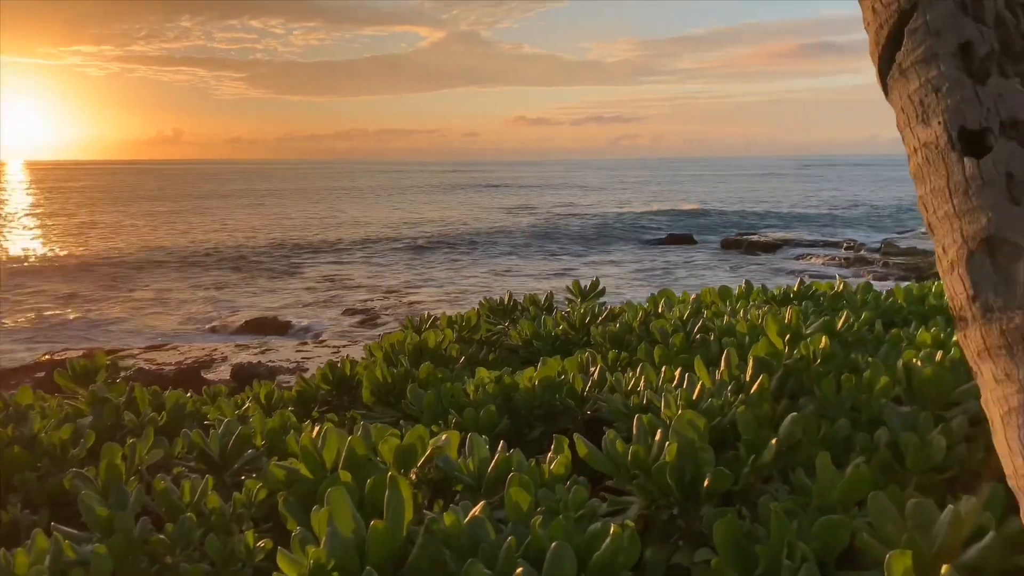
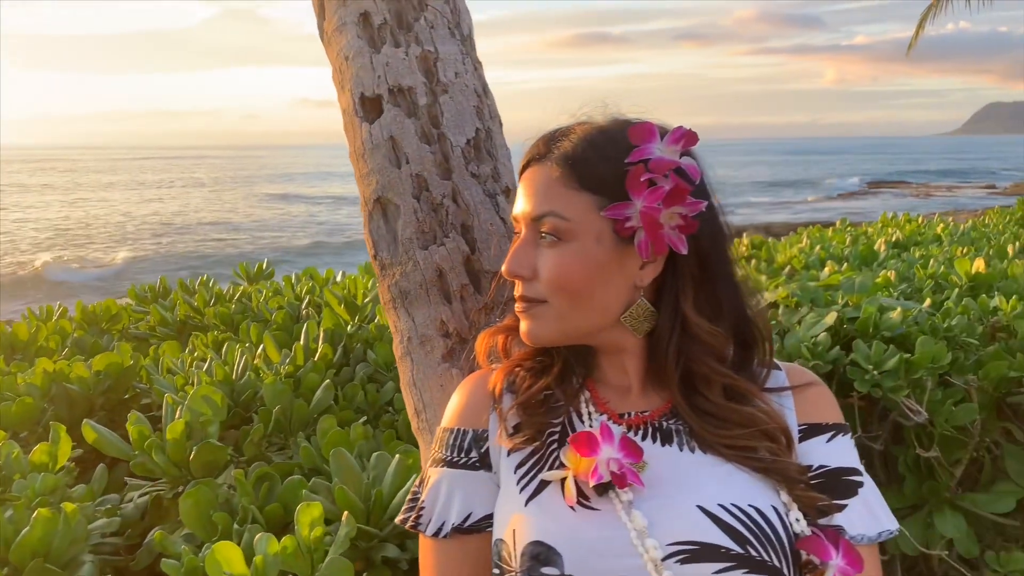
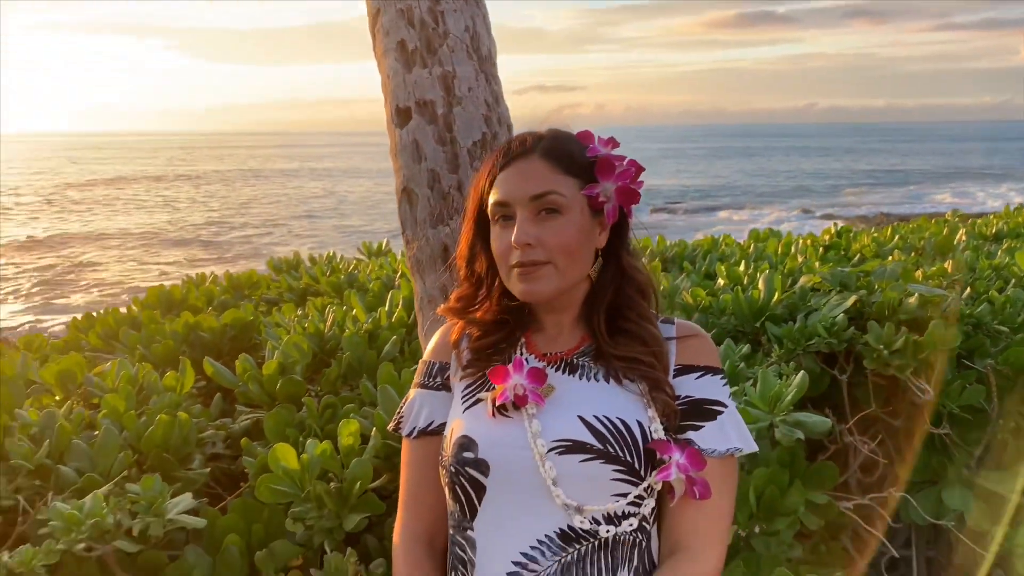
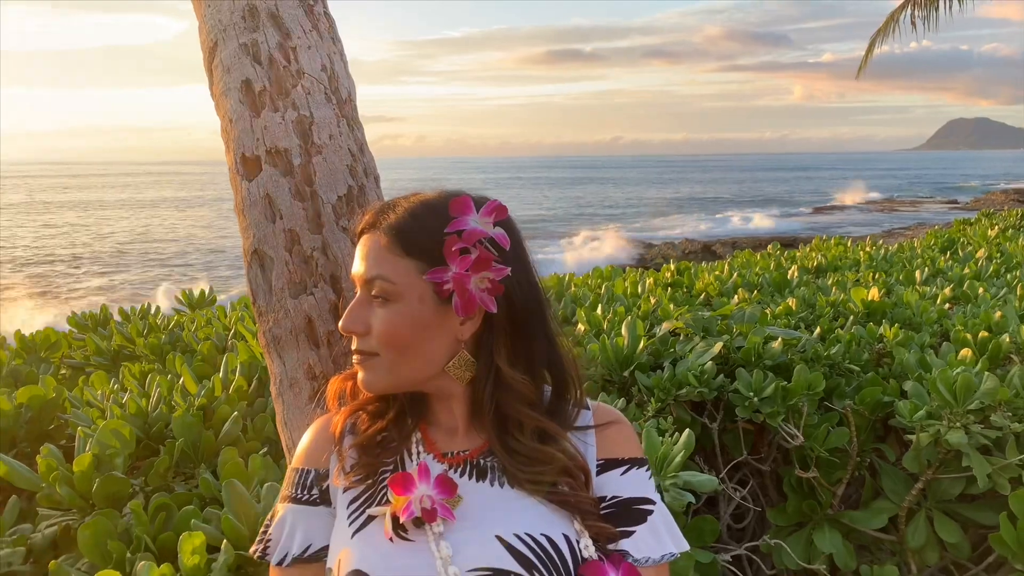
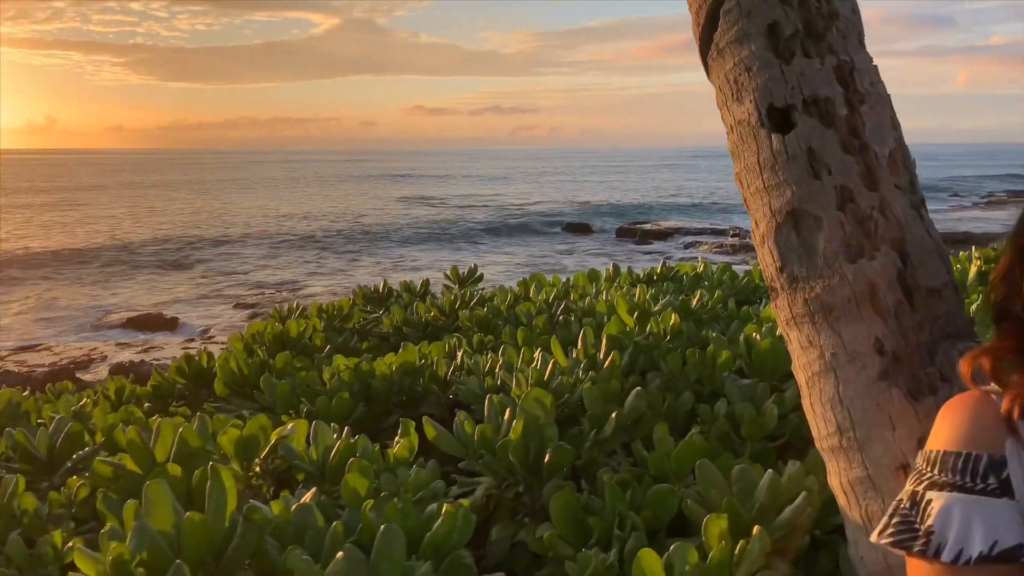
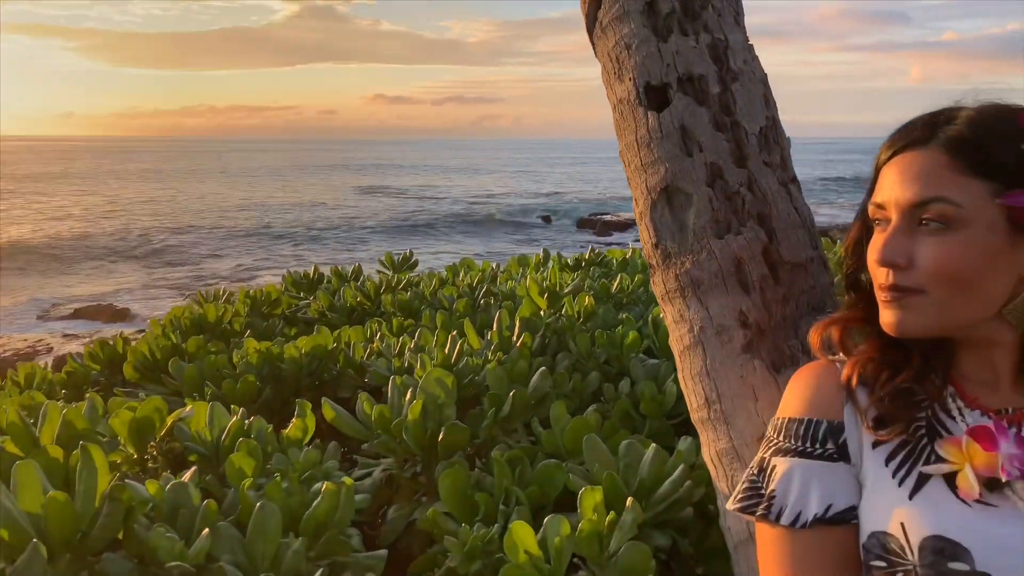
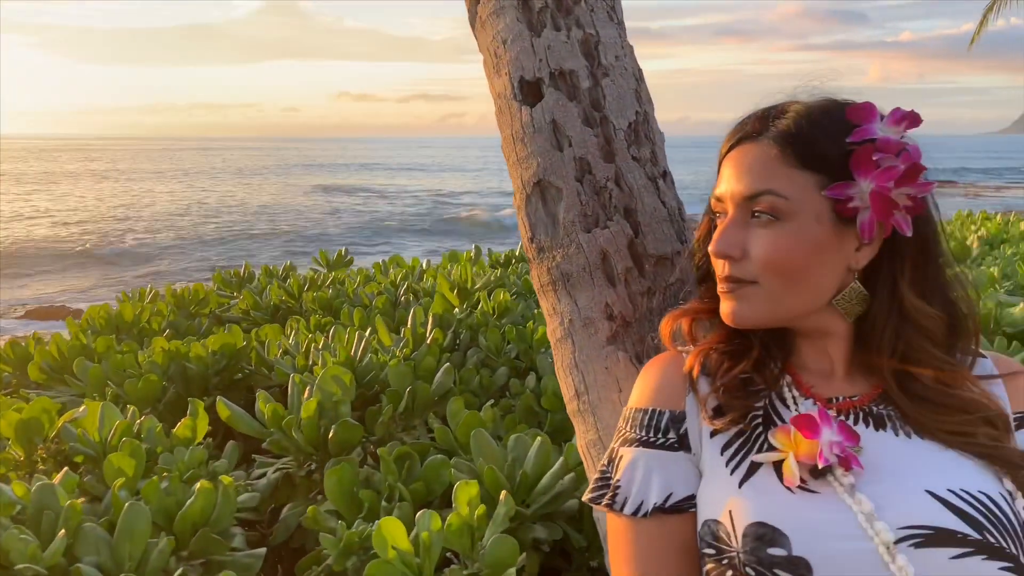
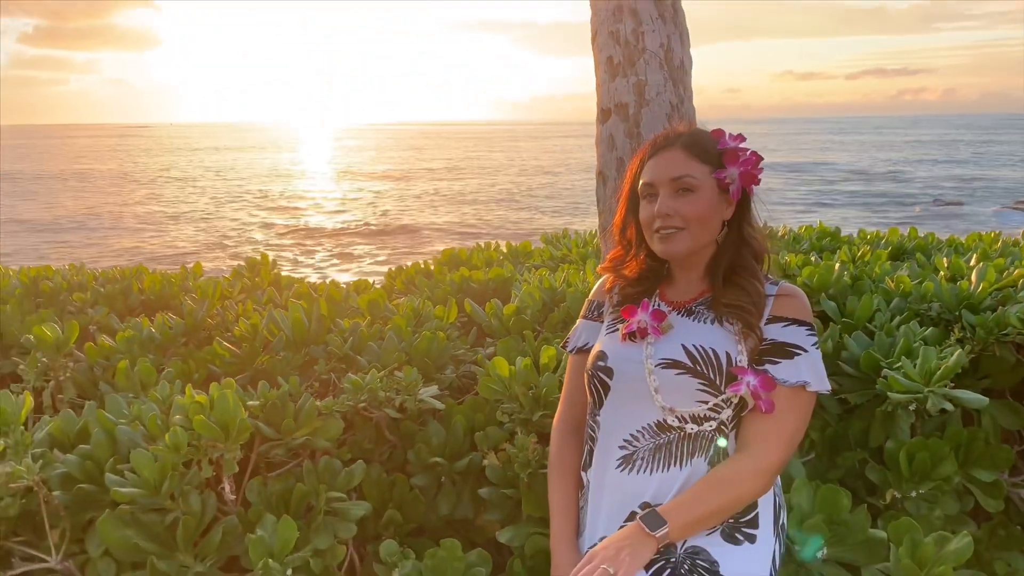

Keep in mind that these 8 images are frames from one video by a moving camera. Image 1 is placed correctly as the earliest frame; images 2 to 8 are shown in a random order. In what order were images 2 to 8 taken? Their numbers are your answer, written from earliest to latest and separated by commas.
5, 6, 7, 2, 4, 3, 8
